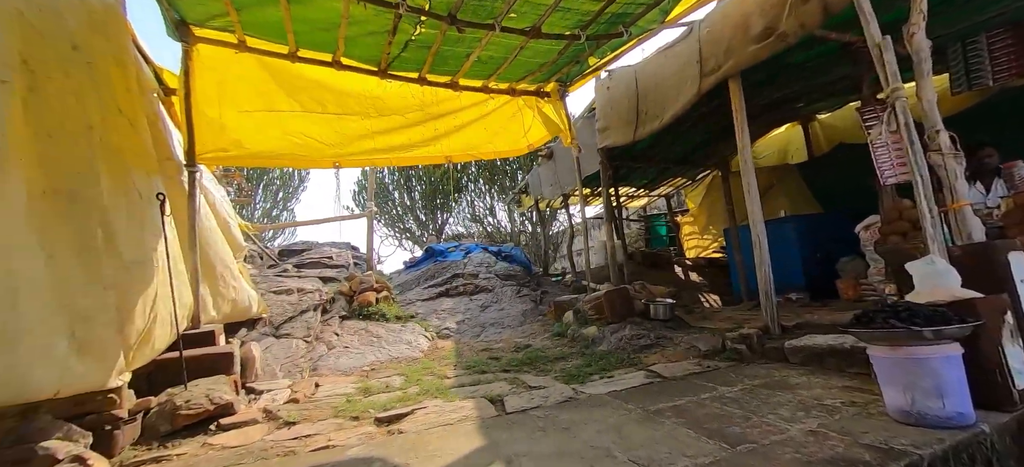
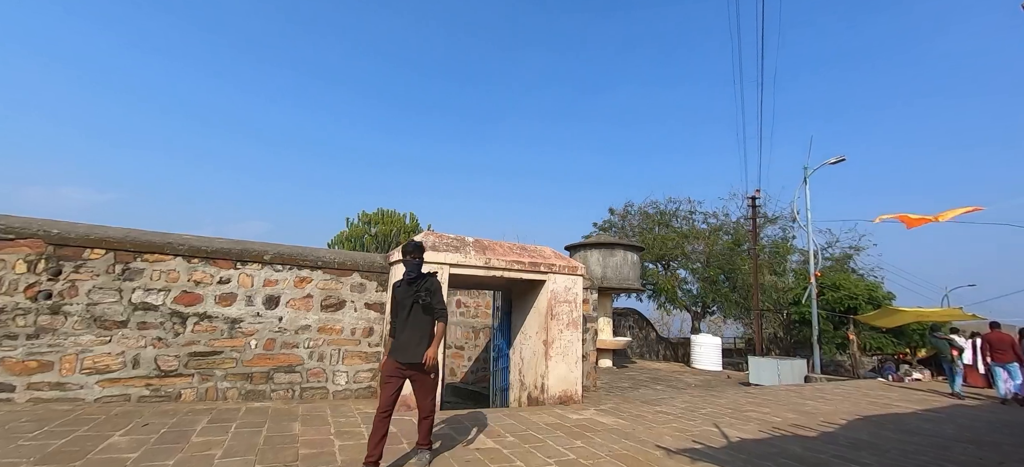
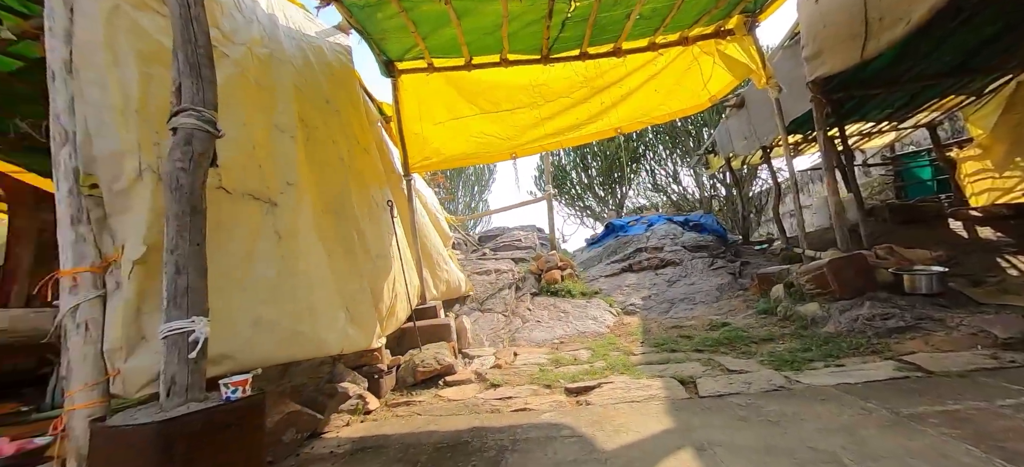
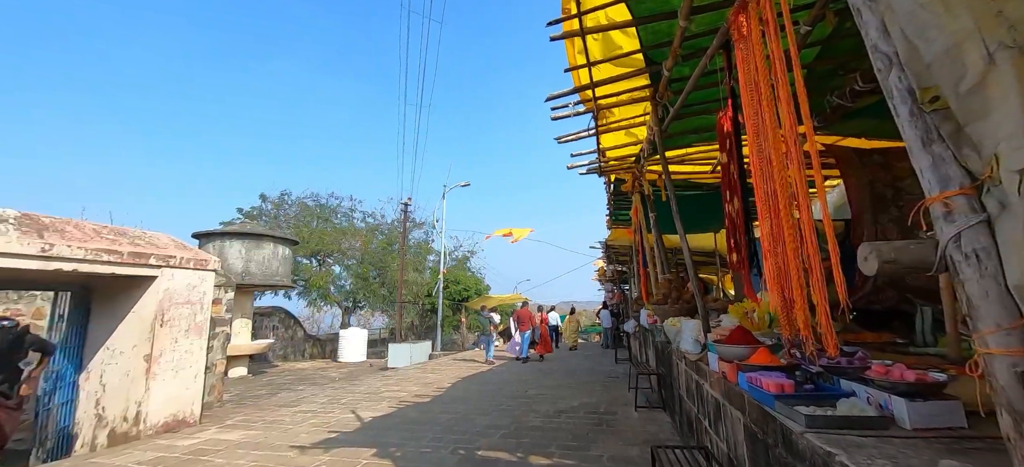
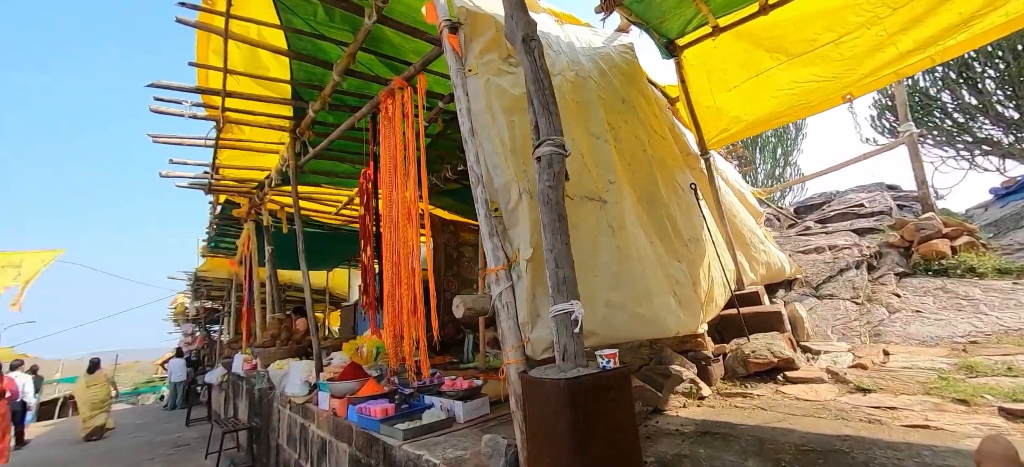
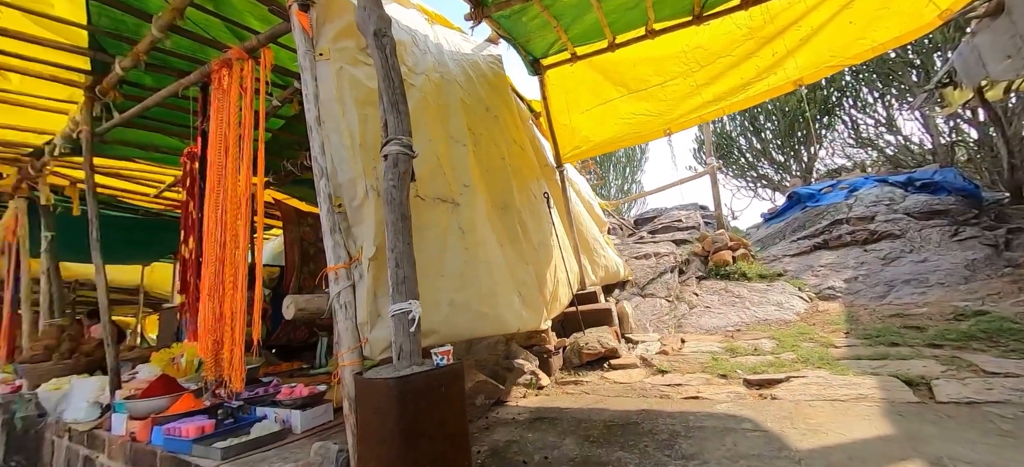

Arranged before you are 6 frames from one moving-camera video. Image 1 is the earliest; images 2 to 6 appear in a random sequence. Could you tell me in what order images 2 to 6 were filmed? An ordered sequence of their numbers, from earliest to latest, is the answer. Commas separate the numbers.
3, 6, 5, 4, 2
